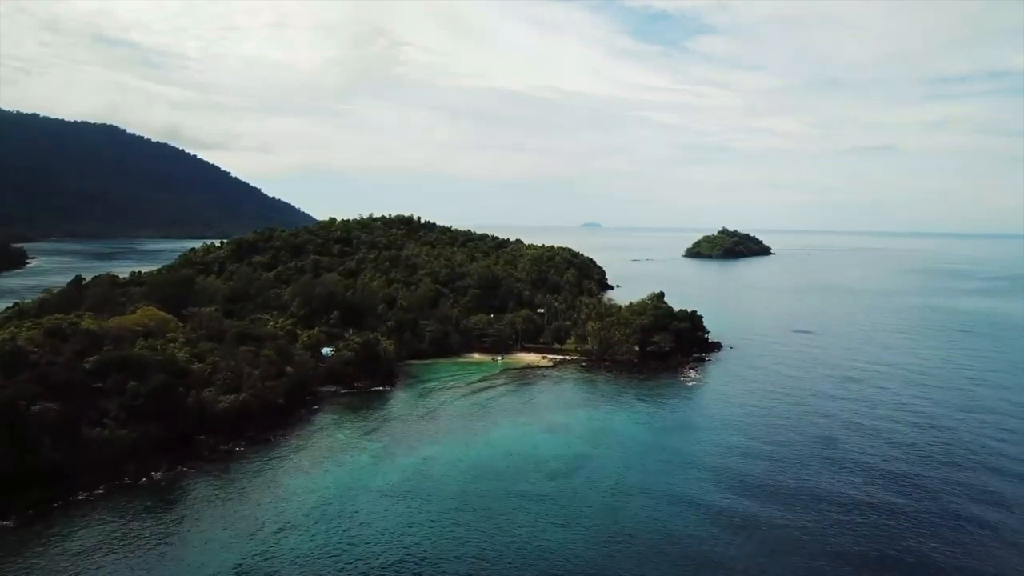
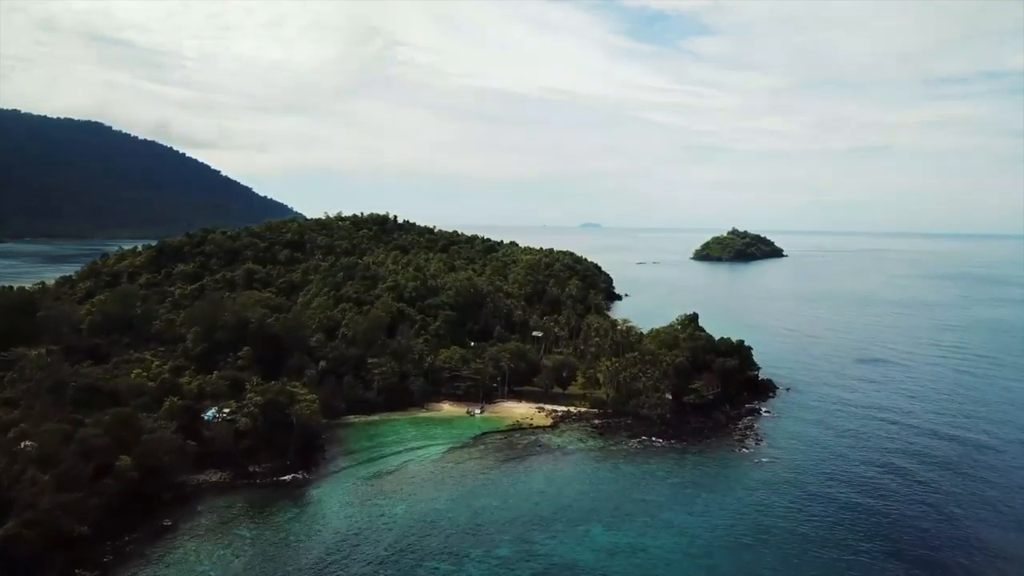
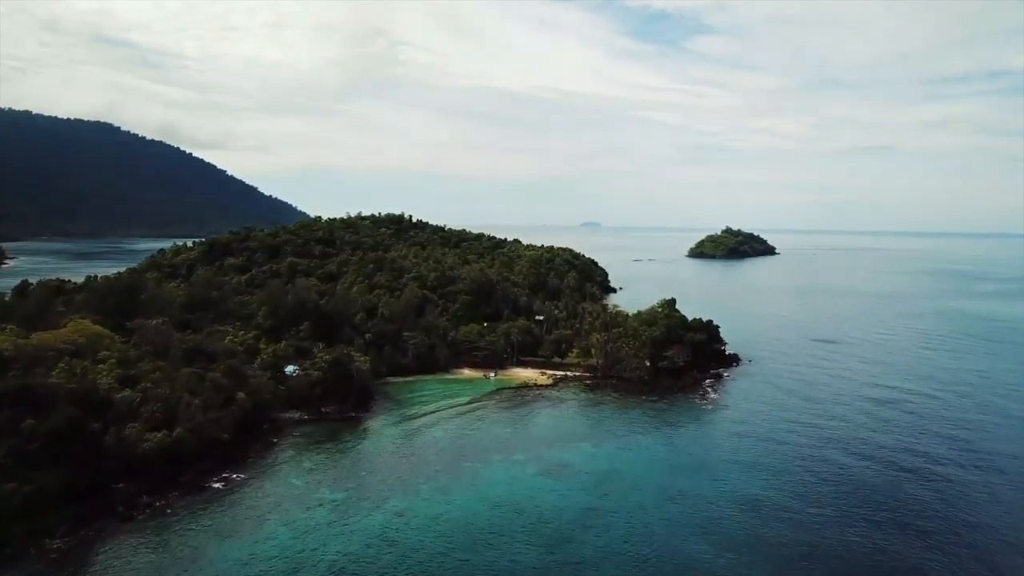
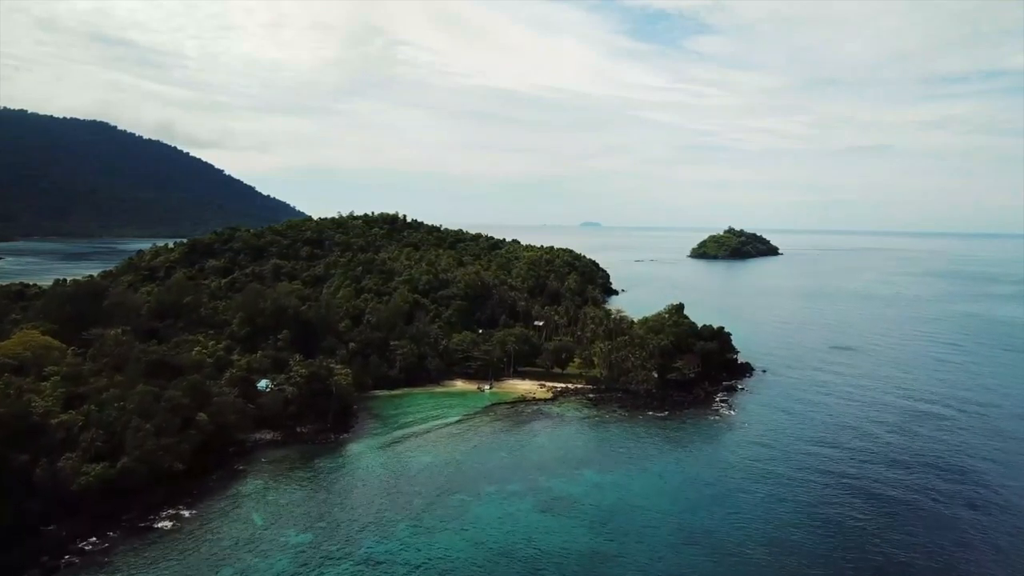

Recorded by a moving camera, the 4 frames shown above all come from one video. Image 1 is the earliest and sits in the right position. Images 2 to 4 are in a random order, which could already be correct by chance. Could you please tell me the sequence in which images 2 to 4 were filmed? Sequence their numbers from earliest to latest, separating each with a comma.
3, 4, 2
